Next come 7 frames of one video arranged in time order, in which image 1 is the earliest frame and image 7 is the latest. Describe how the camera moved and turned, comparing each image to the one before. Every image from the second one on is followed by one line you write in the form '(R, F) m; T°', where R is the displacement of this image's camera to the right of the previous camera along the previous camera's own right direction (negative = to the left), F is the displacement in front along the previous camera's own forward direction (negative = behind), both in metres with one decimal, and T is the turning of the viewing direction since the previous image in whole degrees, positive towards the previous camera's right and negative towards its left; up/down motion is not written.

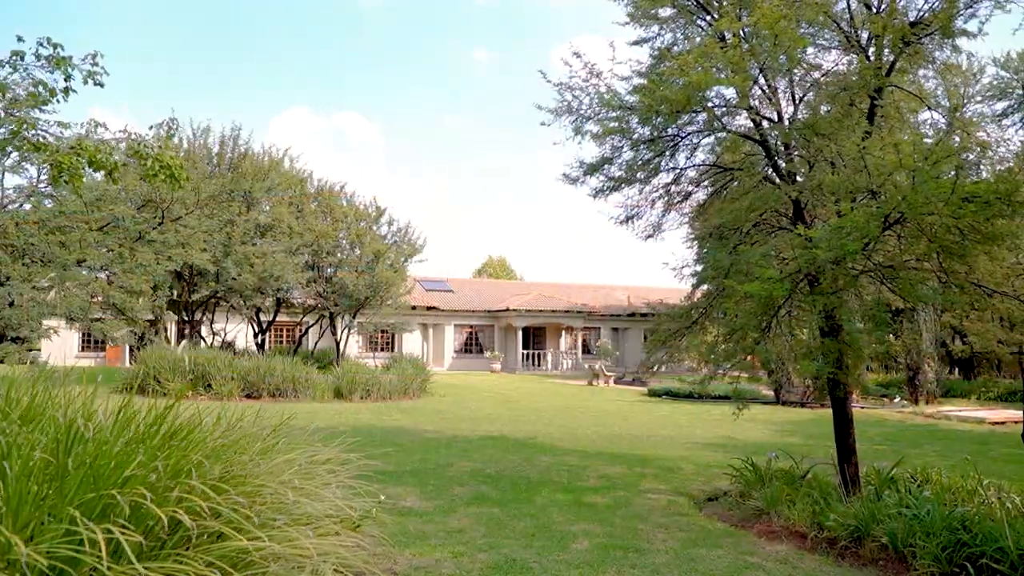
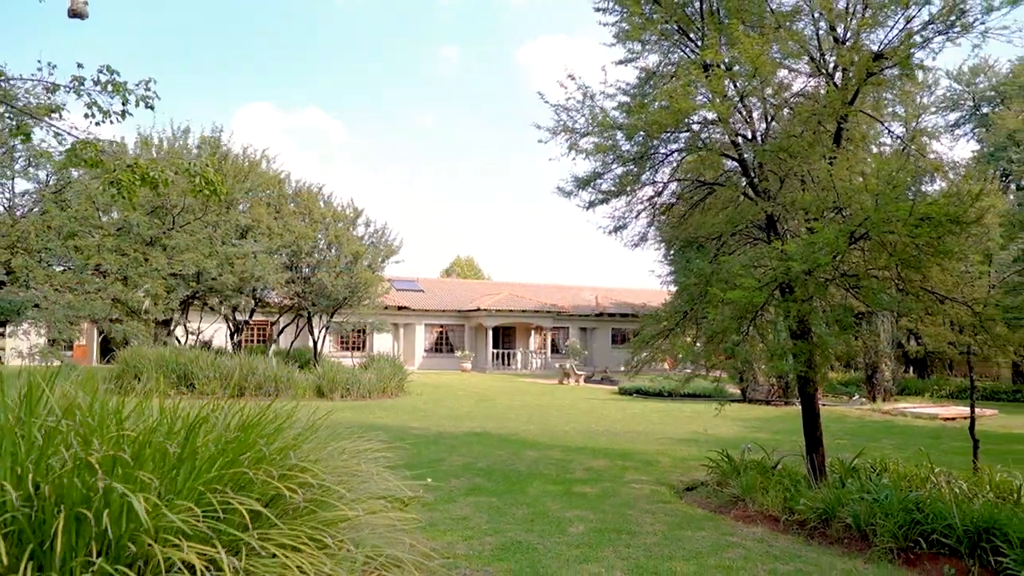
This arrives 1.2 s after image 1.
(-0.3, -0.4) m; +3°
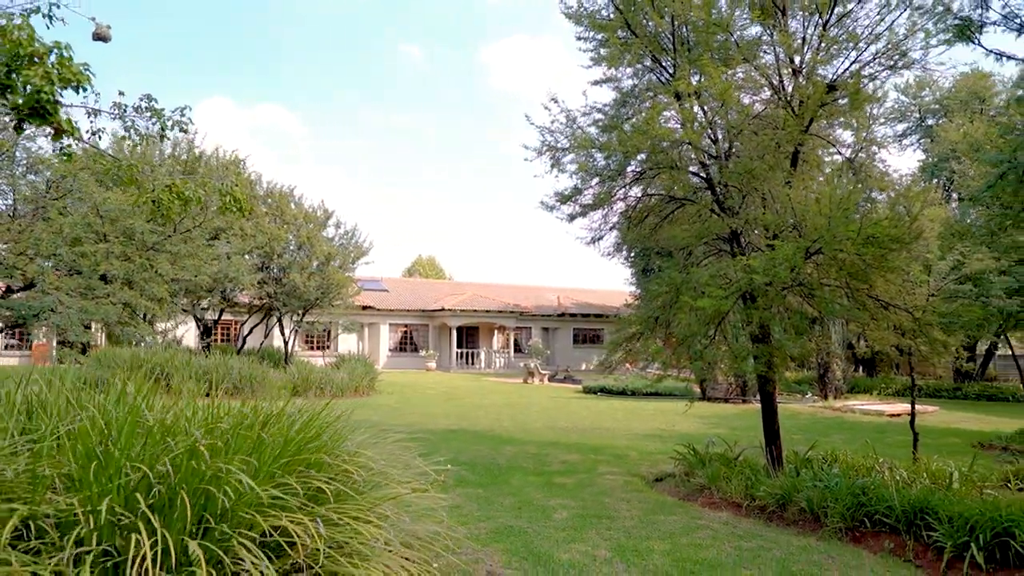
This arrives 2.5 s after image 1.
(-0.3, -0.5) m; +3°
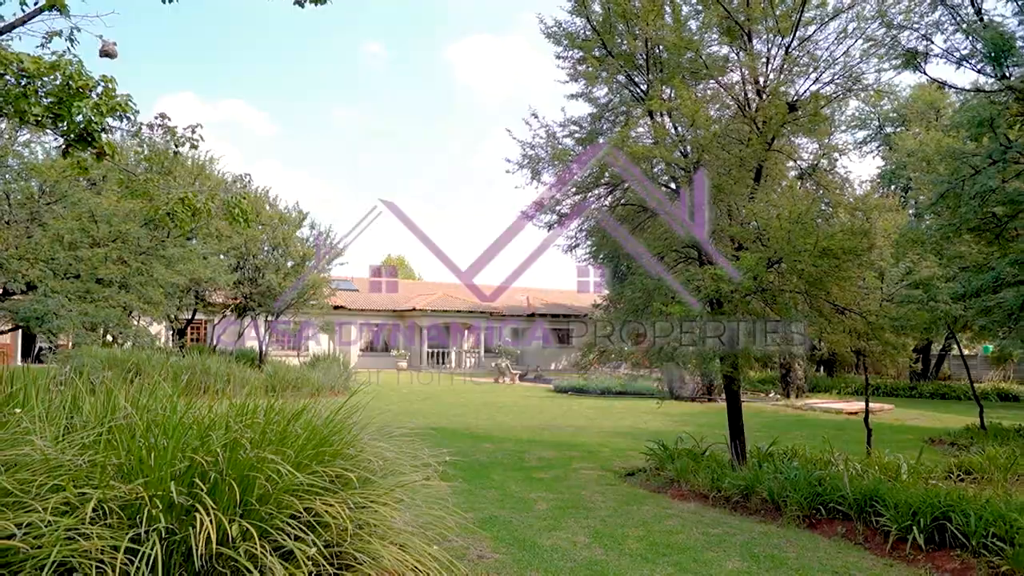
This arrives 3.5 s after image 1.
(-0.1, -0.4) m; +3°
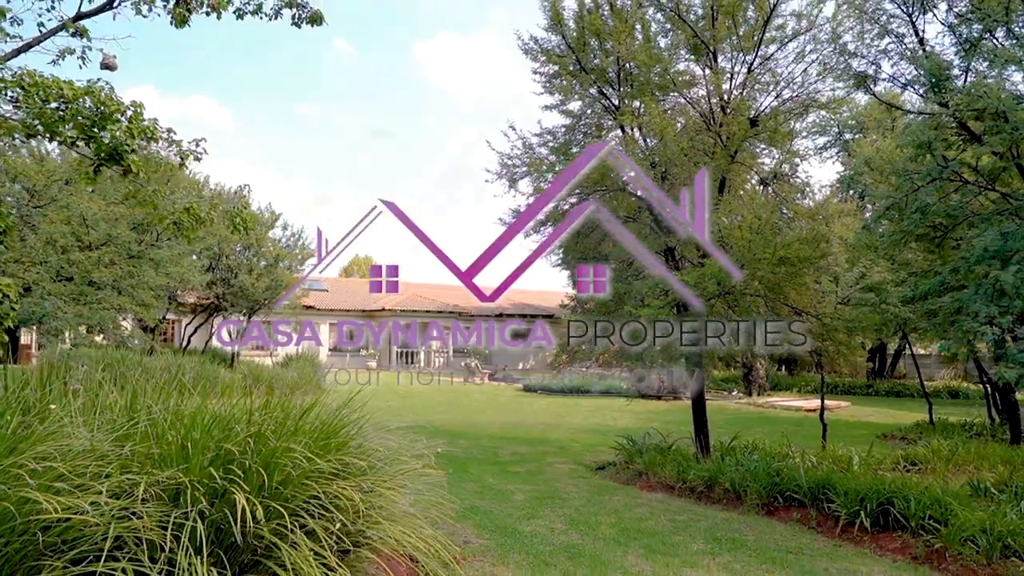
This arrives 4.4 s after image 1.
(-0.1, -0.4) m; +3°
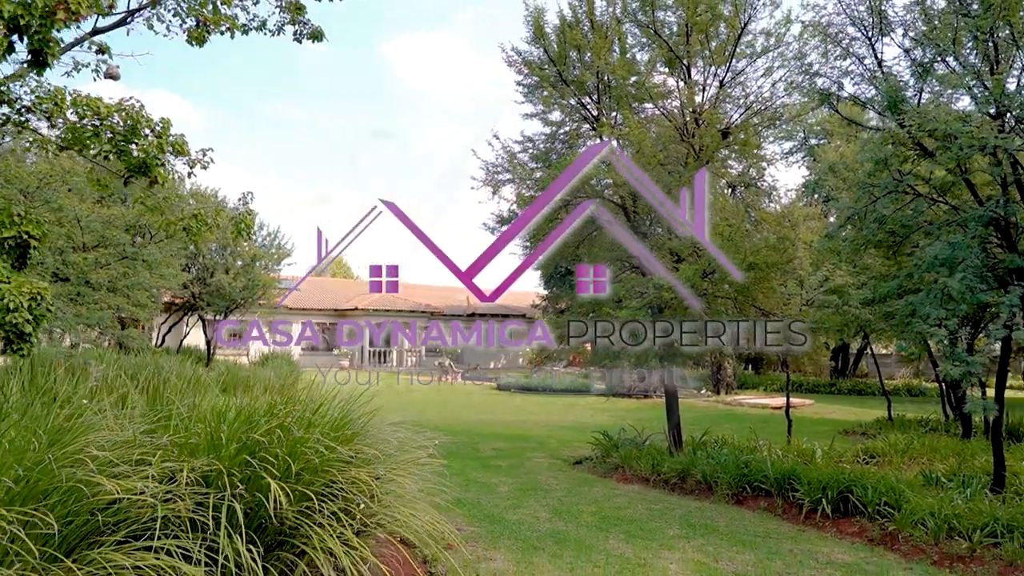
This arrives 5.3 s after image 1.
(-0.2, -0.3) m; +2°
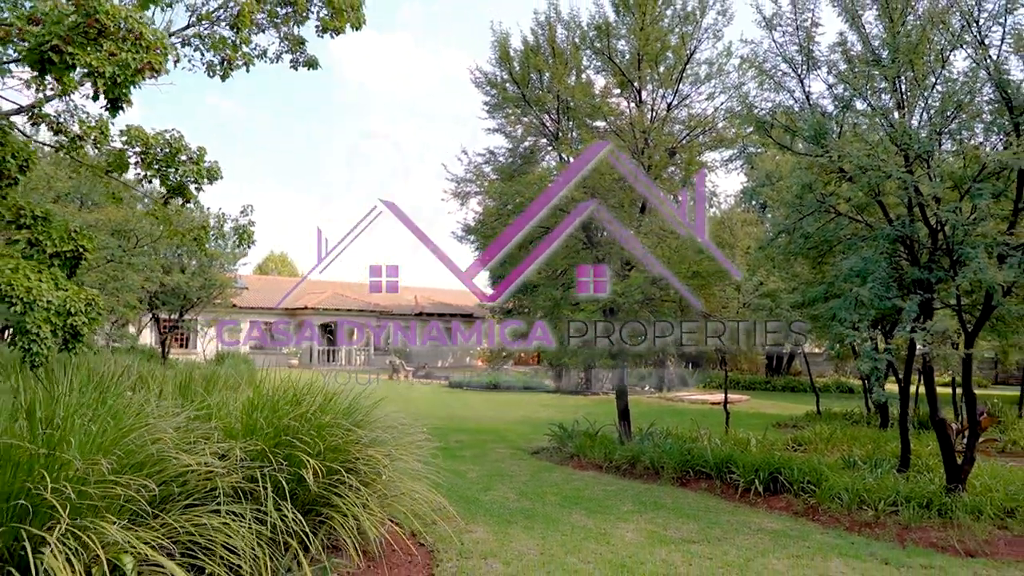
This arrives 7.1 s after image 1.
(-0.3, -0.7) m; +5°
